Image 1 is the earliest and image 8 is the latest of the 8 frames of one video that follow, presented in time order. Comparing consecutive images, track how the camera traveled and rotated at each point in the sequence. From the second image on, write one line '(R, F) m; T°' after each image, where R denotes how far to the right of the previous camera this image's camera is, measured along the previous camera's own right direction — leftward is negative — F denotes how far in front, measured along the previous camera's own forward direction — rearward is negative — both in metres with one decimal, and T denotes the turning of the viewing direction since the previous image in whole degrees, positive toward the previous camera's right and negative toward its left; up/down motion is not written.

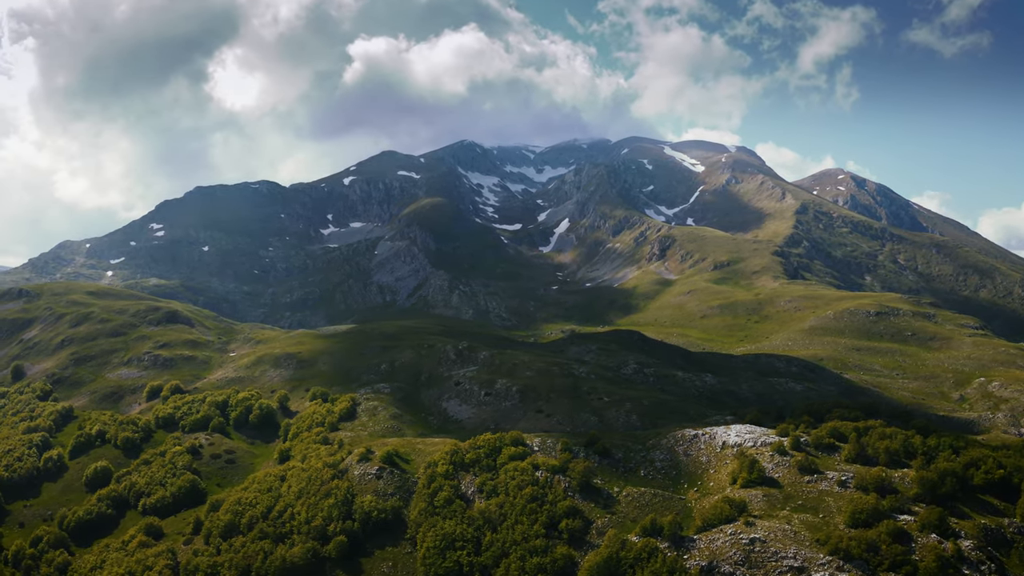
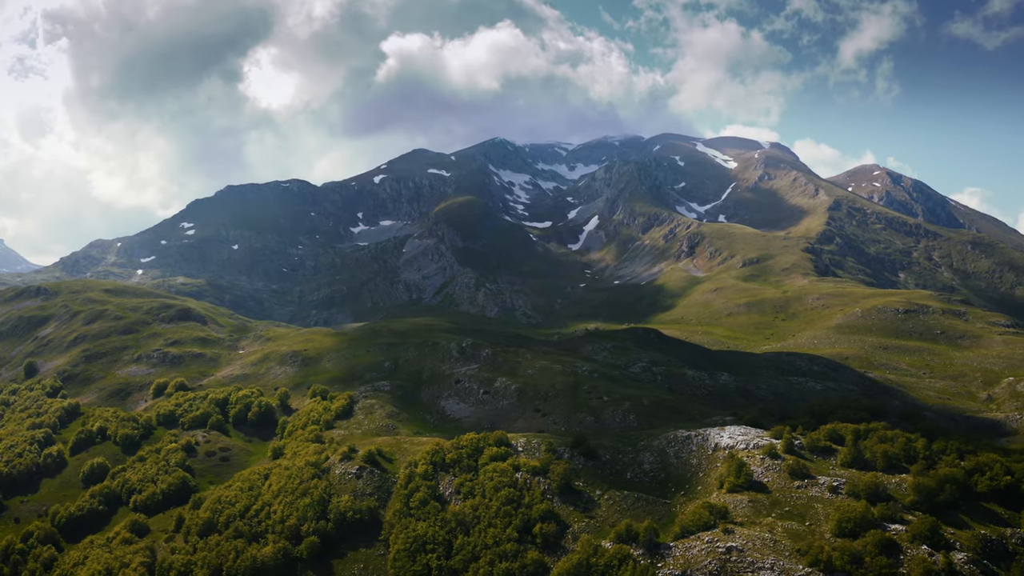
(+4.7, +2.0) m; -2°
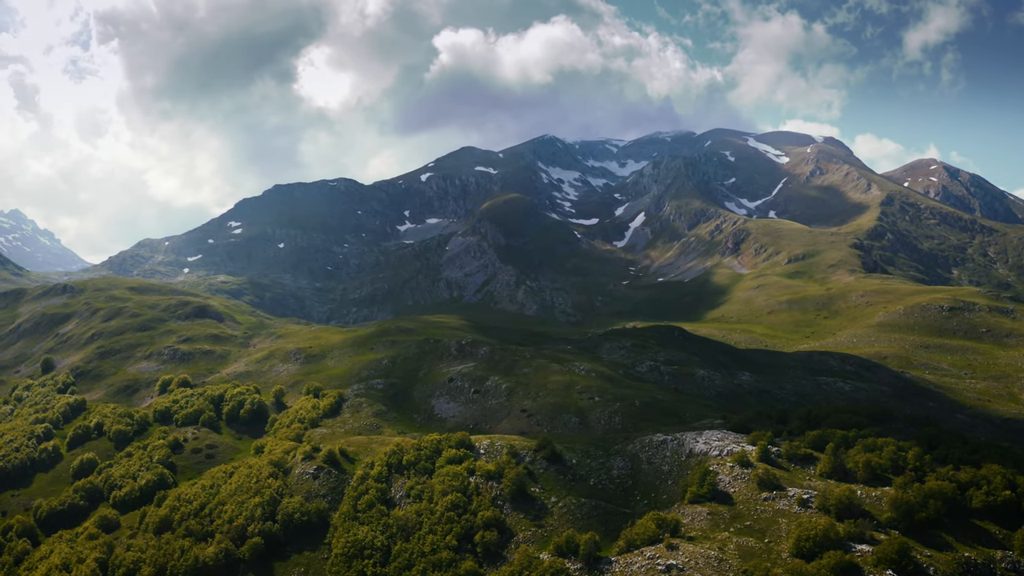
(+8.6, +3.5) m; -3°
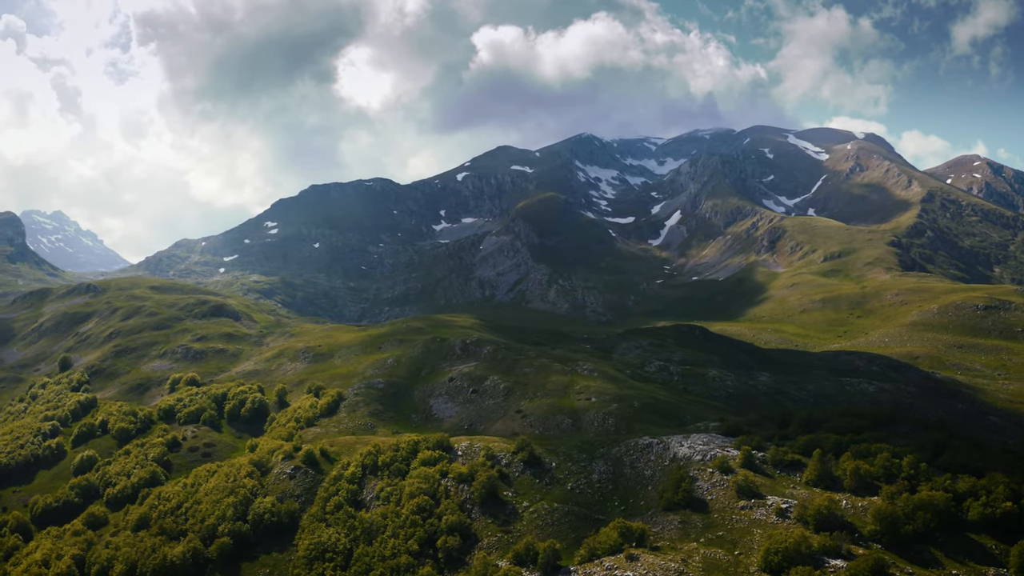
(+5.6, +1.9) m; -2°
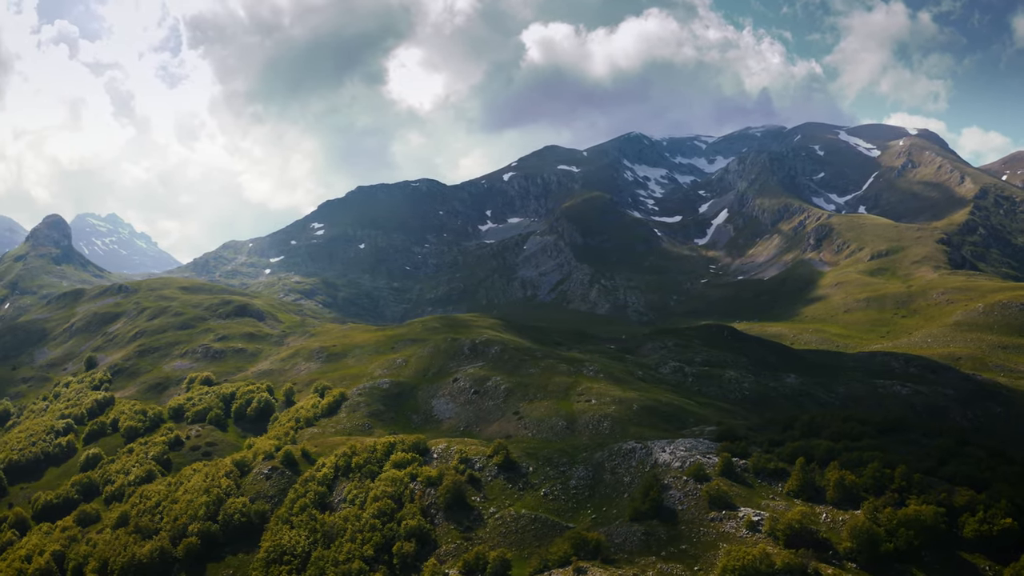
(+6.6, +2.0) m; -3°
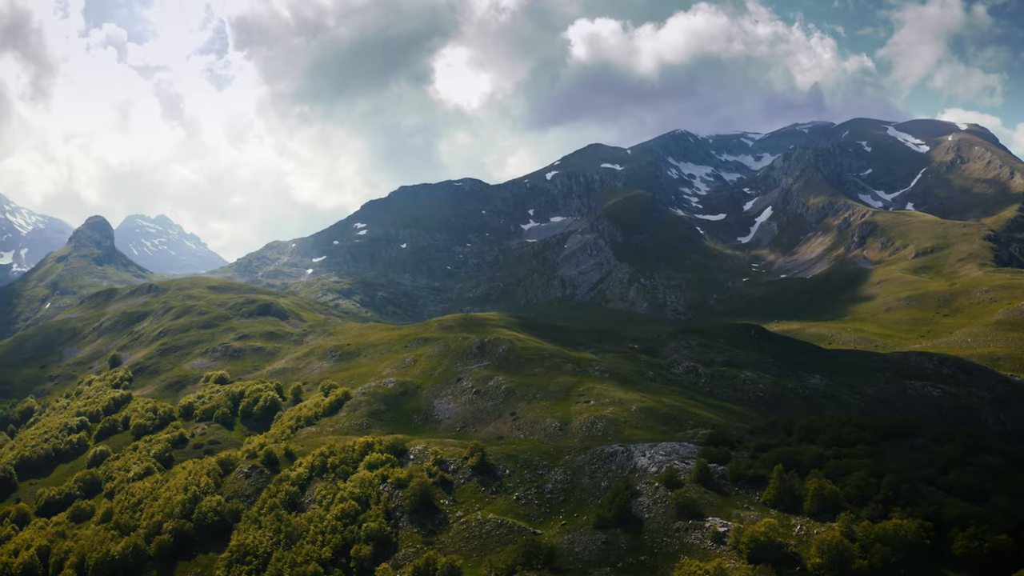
(+6.1, +1.7) m; -3°
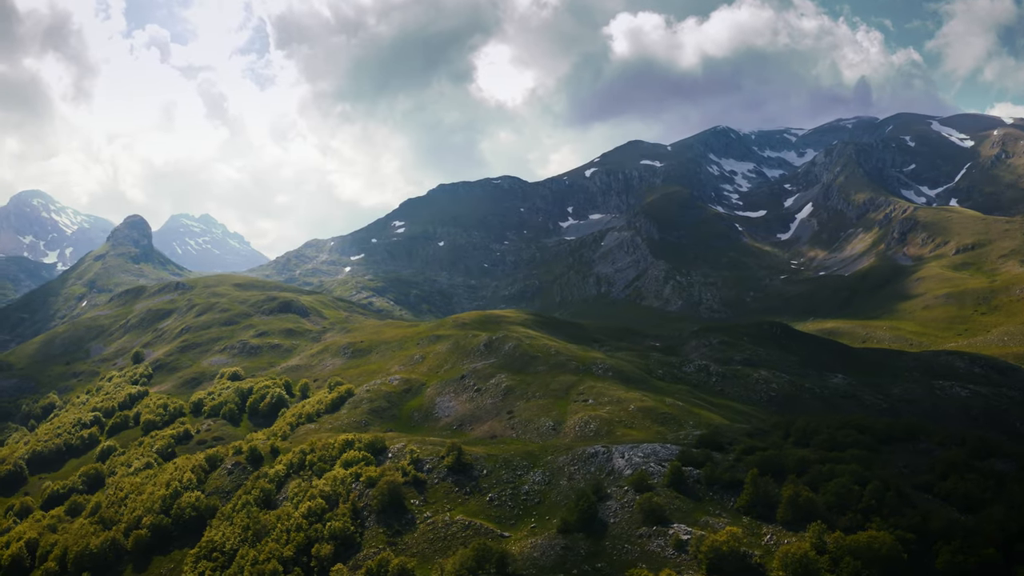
(+5.5, +1.5) m; -3°
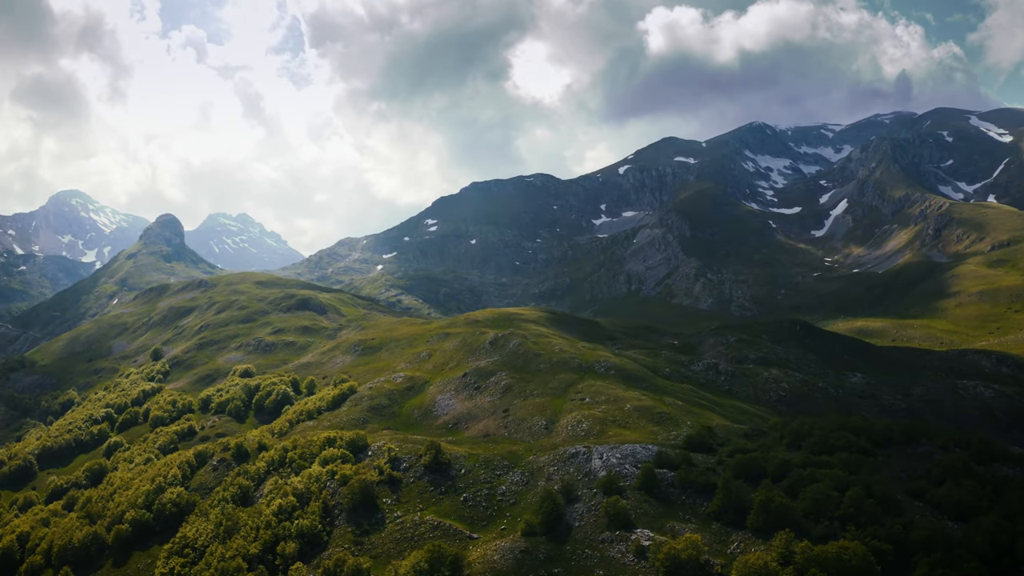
(+4.9, +1.2) m; -2°
